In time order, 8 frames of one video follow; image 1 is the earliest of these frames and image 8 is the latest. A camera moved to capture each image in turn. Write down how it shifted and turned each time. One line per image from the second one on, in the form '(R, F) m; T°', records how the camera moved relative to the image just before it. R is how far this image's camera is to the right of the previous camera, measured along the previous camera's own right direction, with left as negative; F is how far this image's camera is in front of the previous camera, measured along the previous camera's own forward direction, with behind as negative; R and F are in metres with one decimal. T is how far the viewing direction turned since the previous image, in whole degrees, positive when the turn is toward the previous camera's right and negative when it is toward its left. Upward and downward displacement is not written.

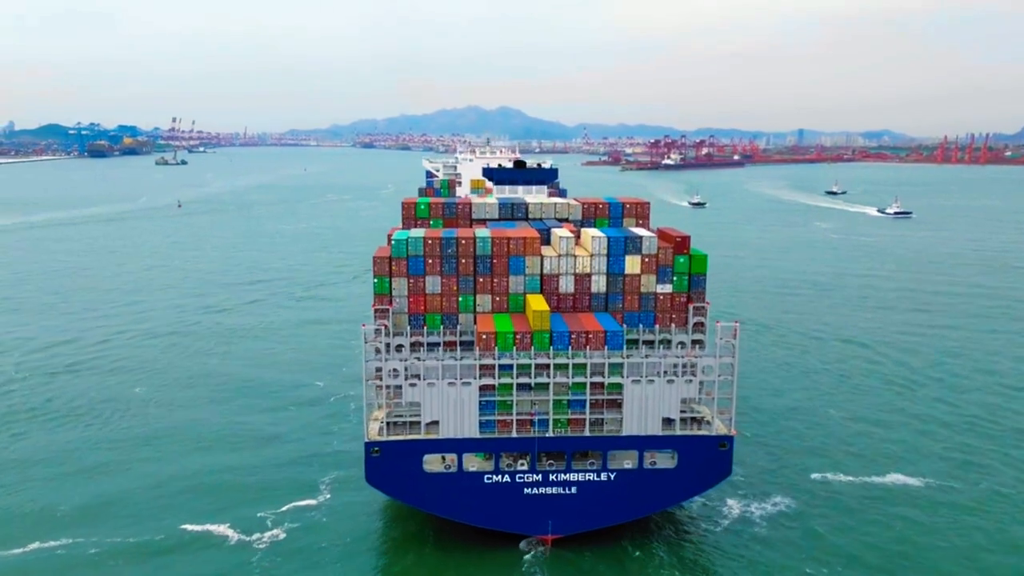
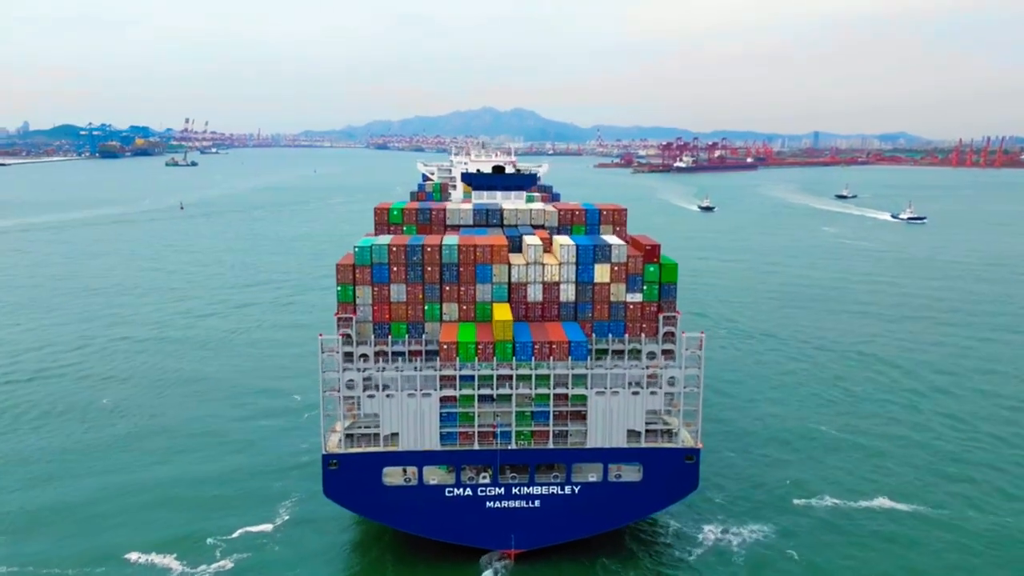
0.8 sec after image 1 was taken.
(+1.0, +0.4) m; -1°
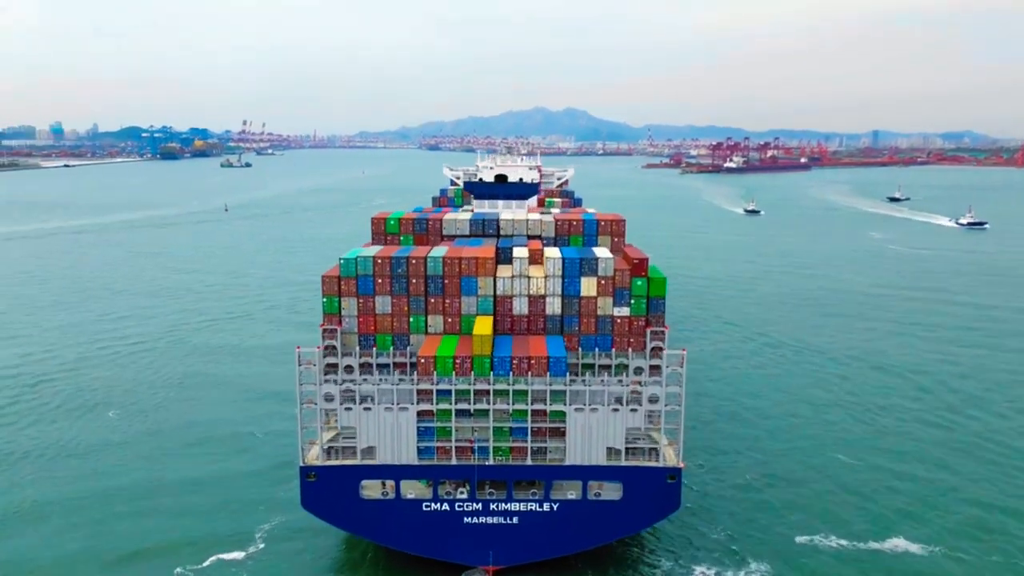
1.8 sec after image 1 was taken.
(+1.5, +0.2) m; -3°
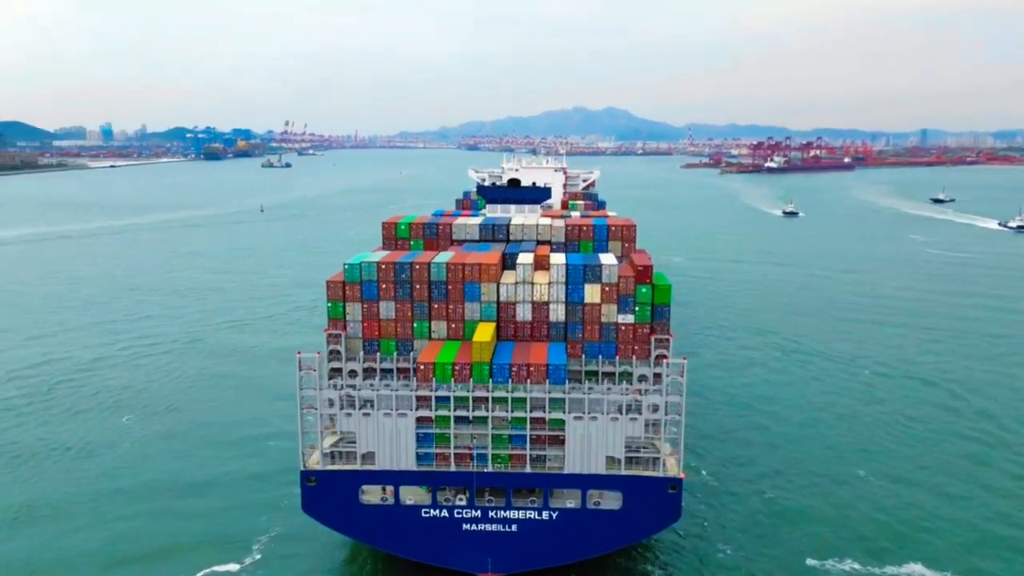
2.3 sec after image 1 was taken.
(+0.8, +0.1) m; -2°
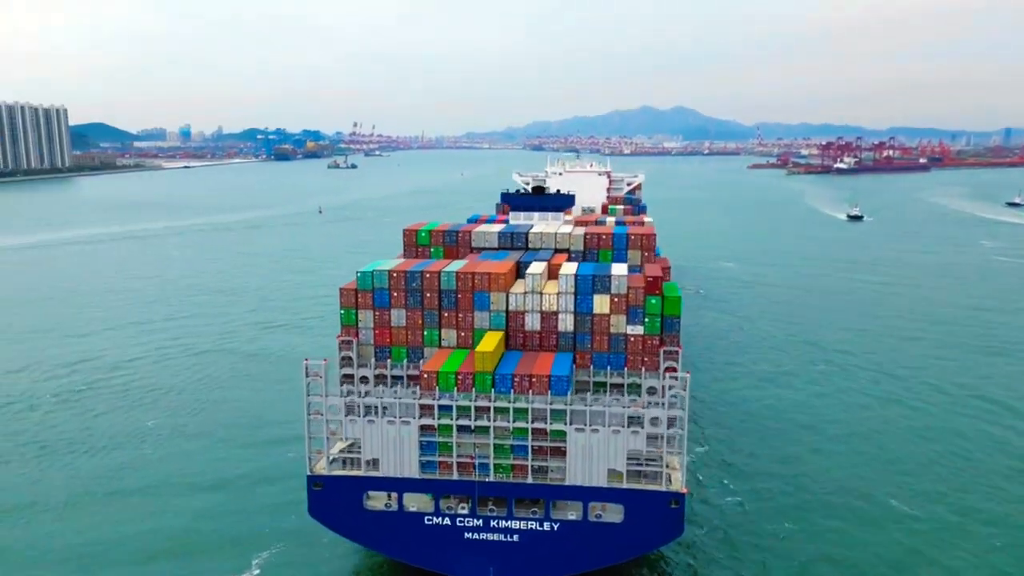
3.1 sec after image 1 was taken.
(+1.3, 0.0) m; -4°
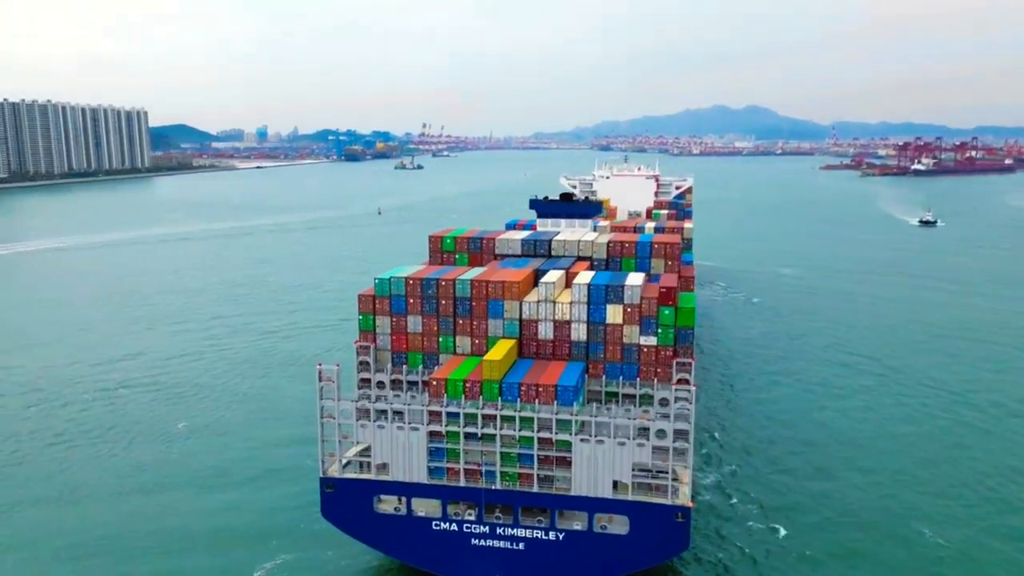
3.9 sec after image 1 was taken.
(+1.2, -0.1) m; -4°
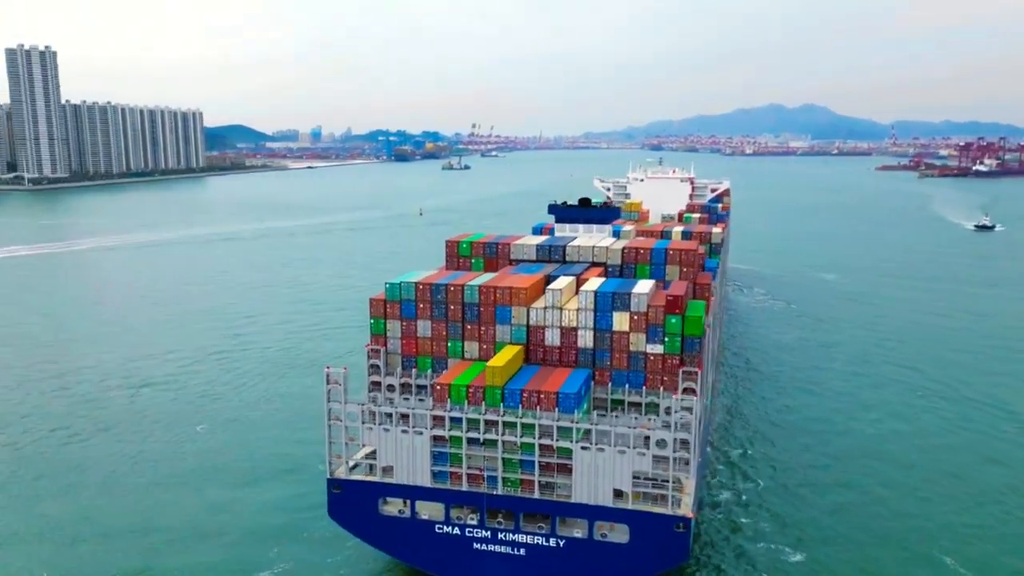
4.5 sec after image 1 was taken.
(+1.0, -0.1) m; -3°
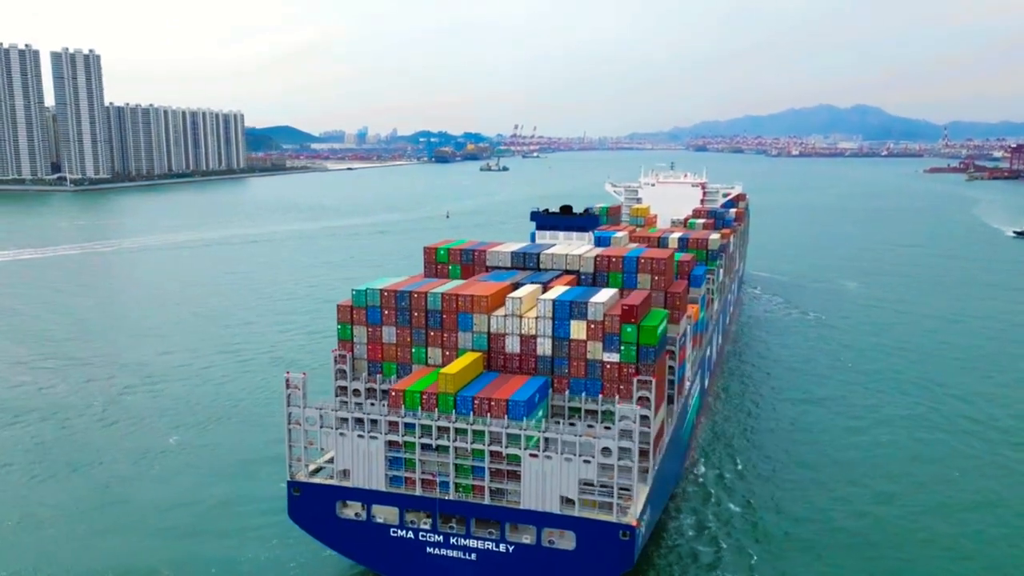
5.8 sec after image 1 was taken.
(+1.9, -0.2) m; -2°
